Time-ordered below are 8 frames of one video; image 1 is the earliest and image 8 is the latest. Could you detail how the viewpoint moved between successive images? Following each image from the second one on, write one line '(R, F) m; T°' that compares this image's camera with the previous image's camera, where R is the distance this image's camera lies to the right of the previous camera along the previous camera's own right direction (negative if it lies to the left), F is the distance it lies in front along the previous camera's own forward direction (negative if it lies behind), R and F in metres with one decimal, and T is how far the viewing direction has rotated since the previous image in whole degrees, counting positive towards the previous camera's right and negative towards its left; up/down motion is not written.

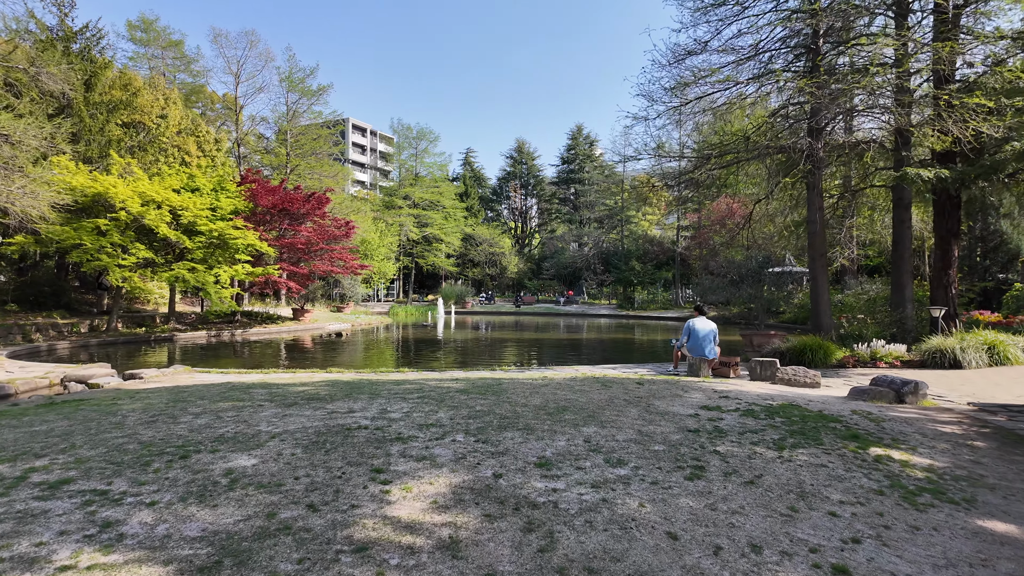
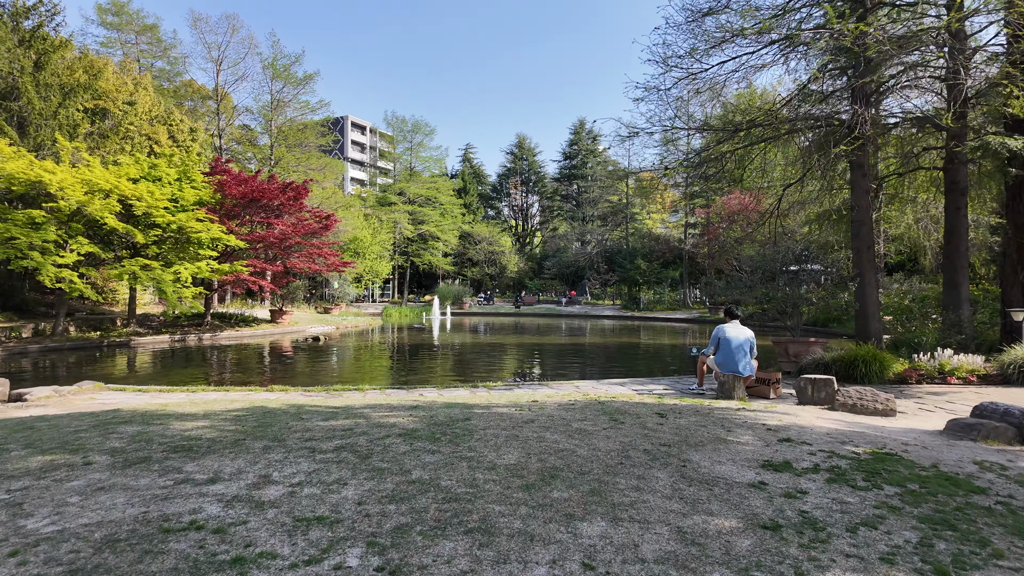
(+0.2, +1.5) m; 0°
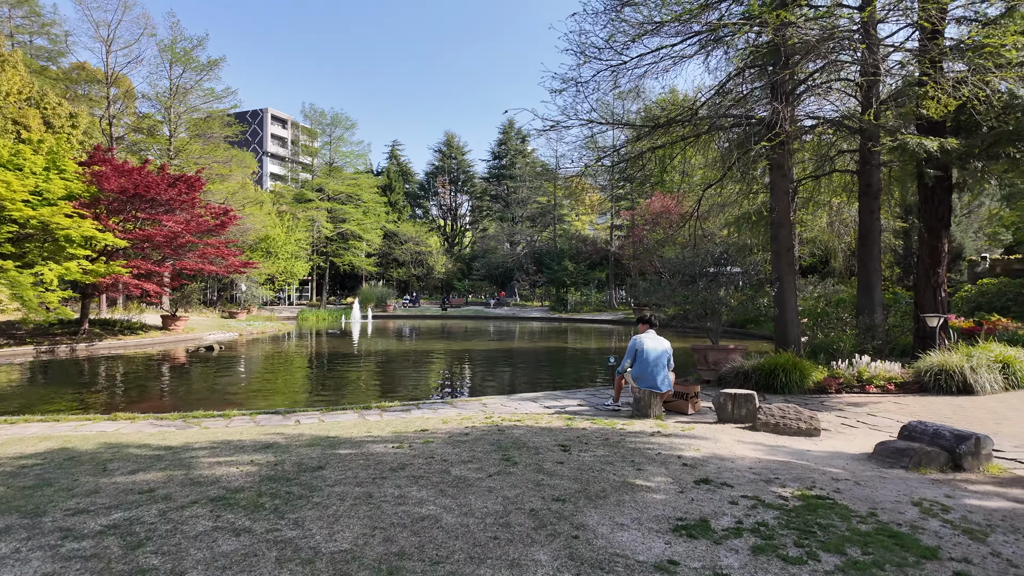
(+0.3, +0.7) m; +6°
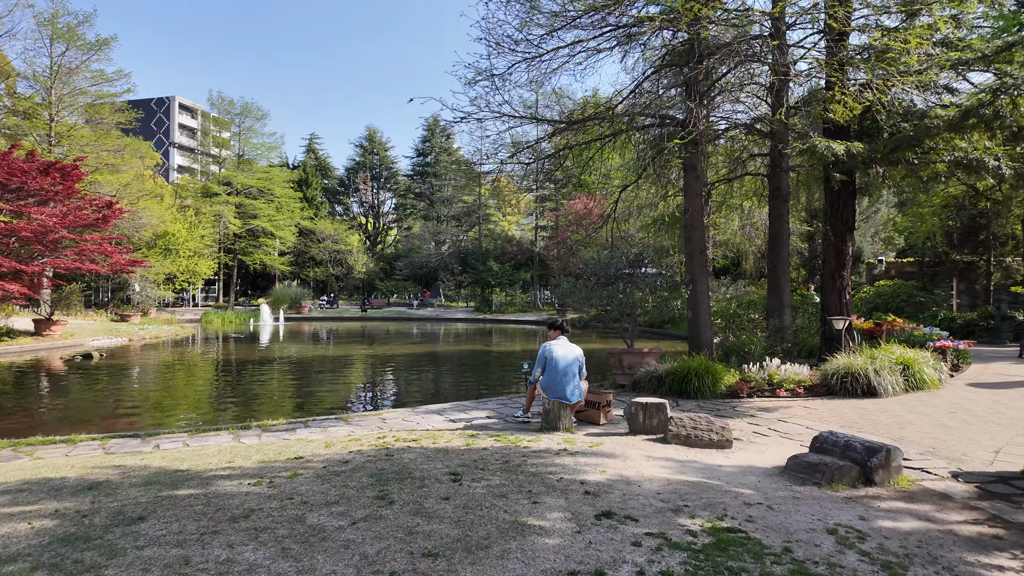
(+0.2, +0.4) m; +7°
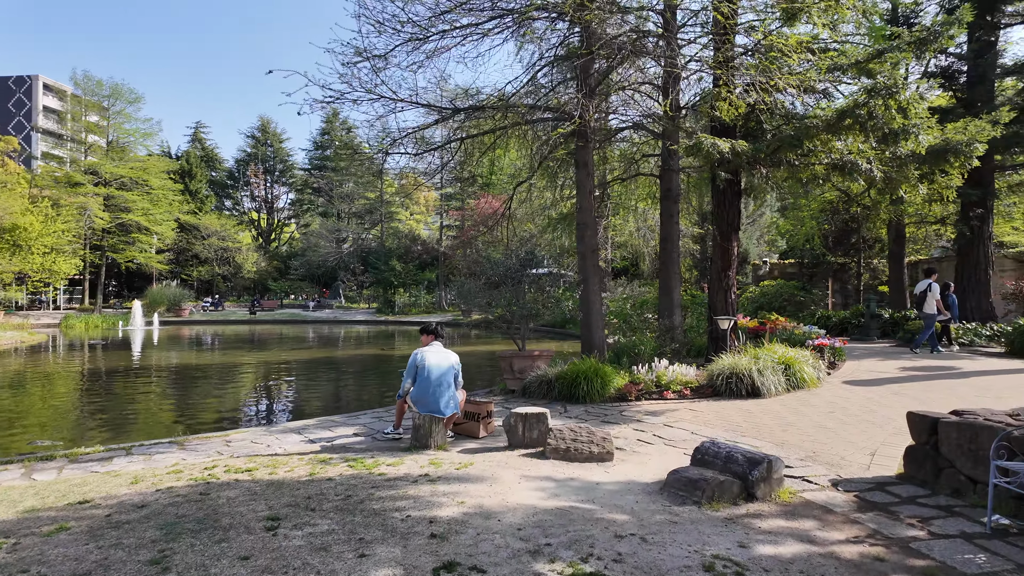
(+0.3, +0.5) m; +9°
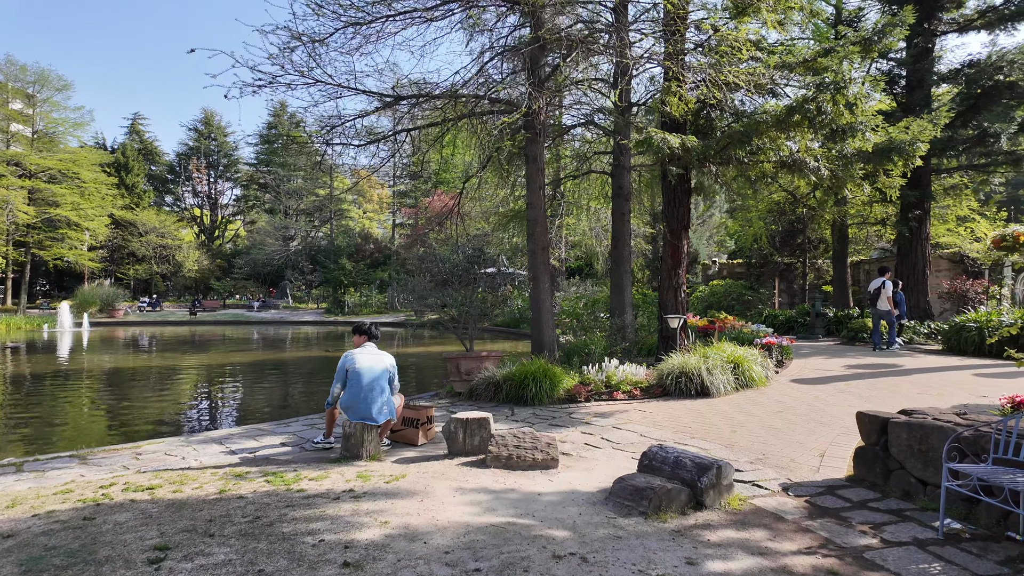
(+0.1, +0.3) m; +4°
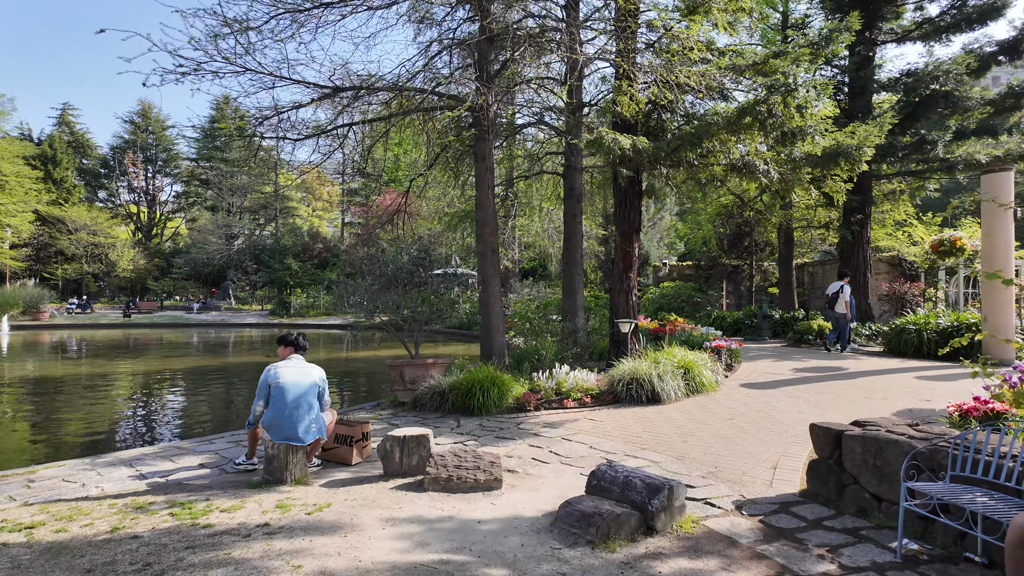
(+0.1, +0.3) m; +4°
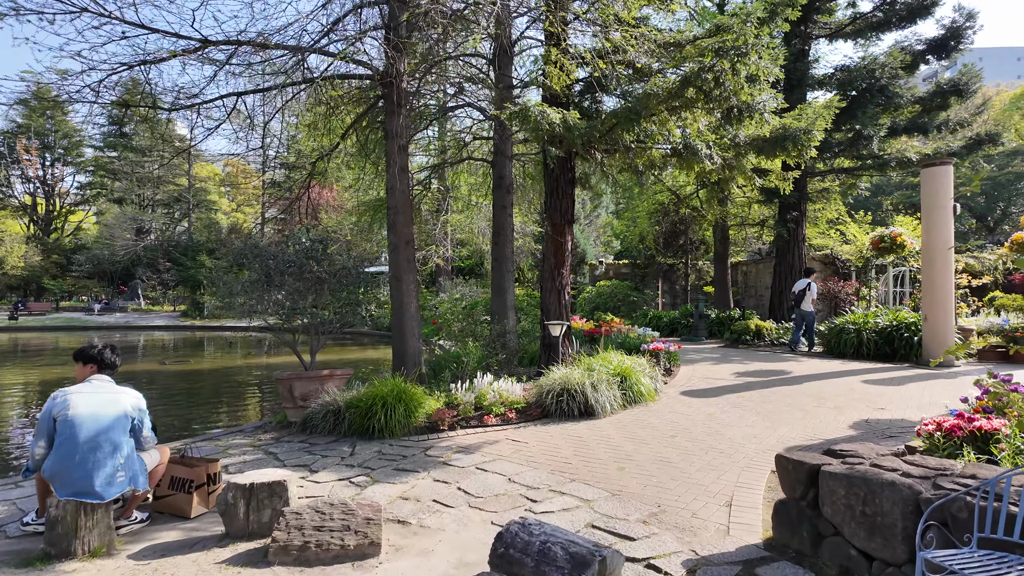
(+0.2, +0.8) m; +6°
